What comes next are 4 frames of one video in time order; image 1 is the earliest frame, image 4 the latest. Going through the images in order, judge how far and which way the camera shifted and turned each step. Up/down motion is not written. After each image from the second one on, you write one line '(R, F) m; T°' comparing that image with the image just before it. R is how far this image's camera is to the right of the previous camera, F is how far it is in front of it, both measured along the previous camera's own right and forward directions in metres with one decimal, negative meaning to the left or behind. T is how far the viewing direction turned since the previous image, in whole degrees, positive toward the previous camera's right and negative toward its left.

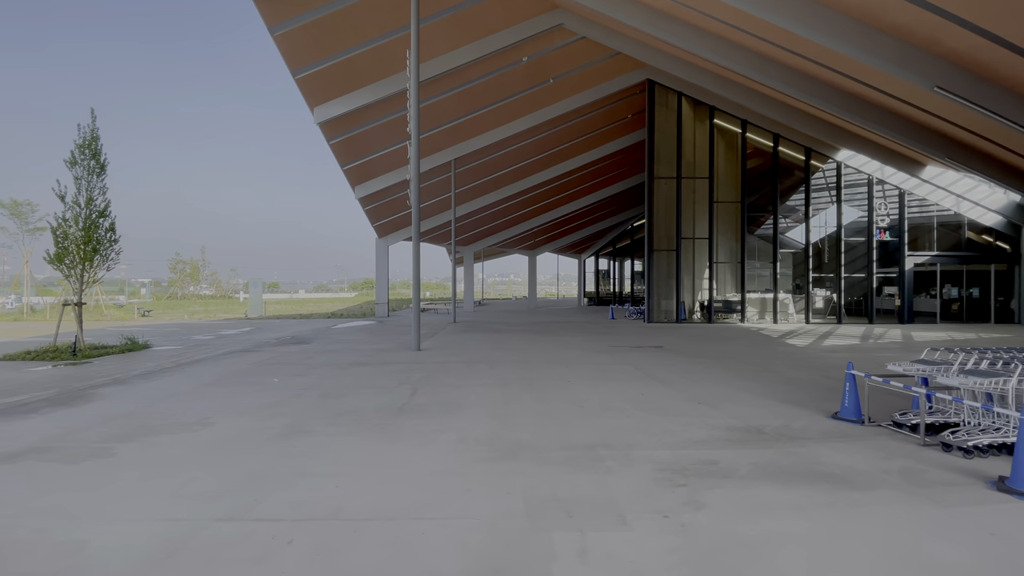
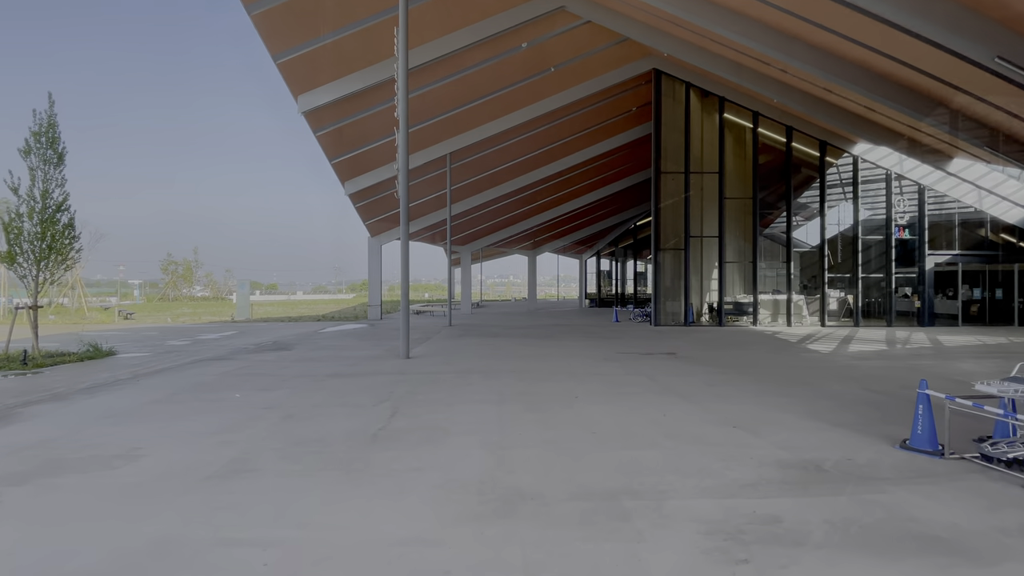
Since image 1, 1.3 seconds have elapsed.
(0.0, +1.0) m; 0°
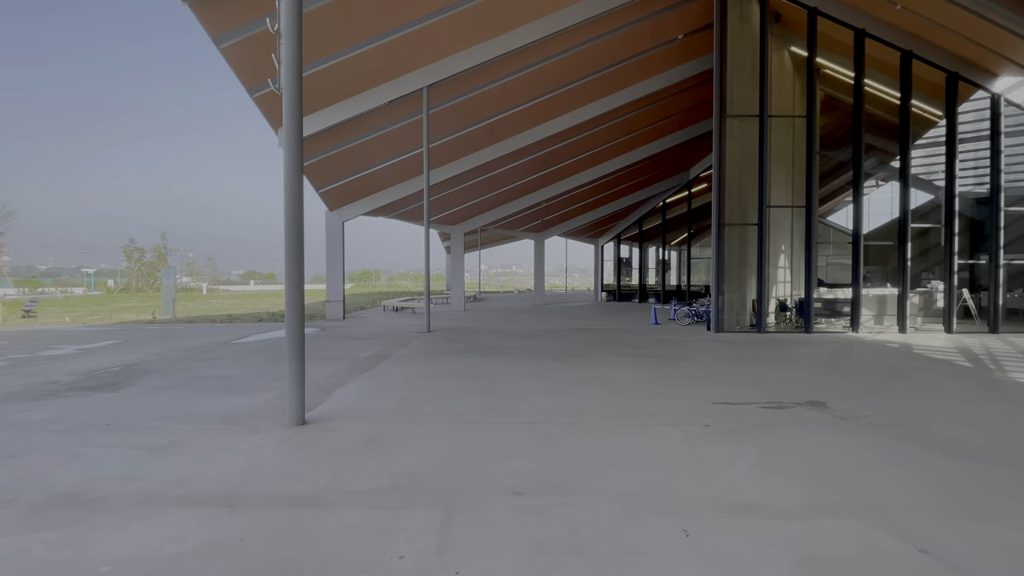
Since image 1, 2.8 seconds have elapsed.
(0.0, +1.3) m; 0°
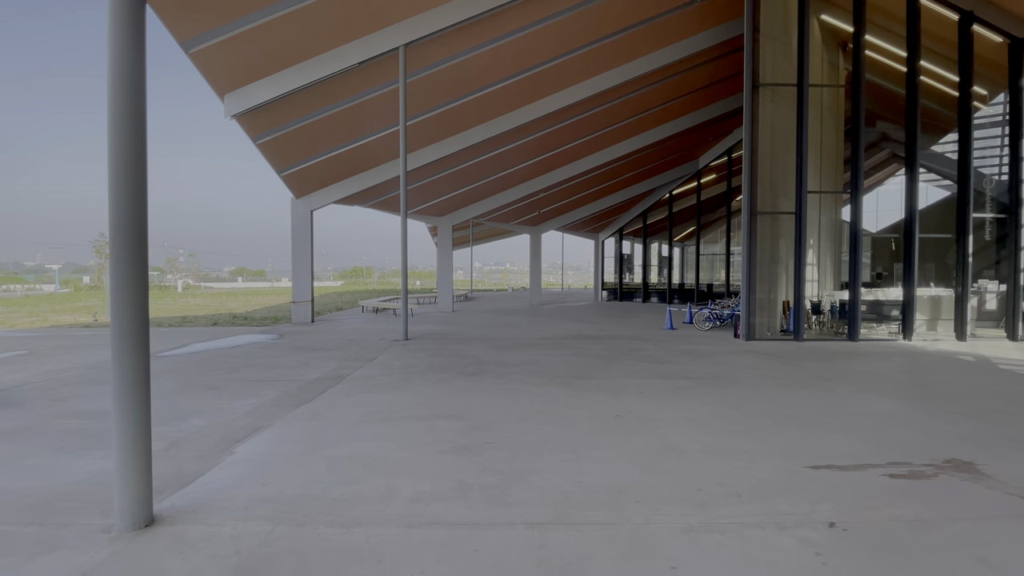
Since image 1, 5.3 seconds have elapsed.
(0.0, +2.2) m; +1°
